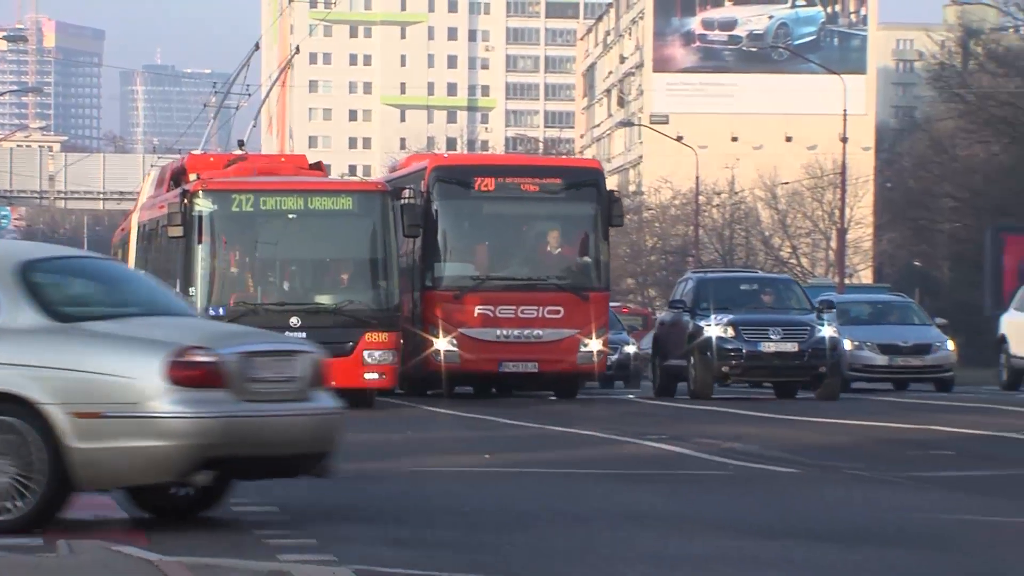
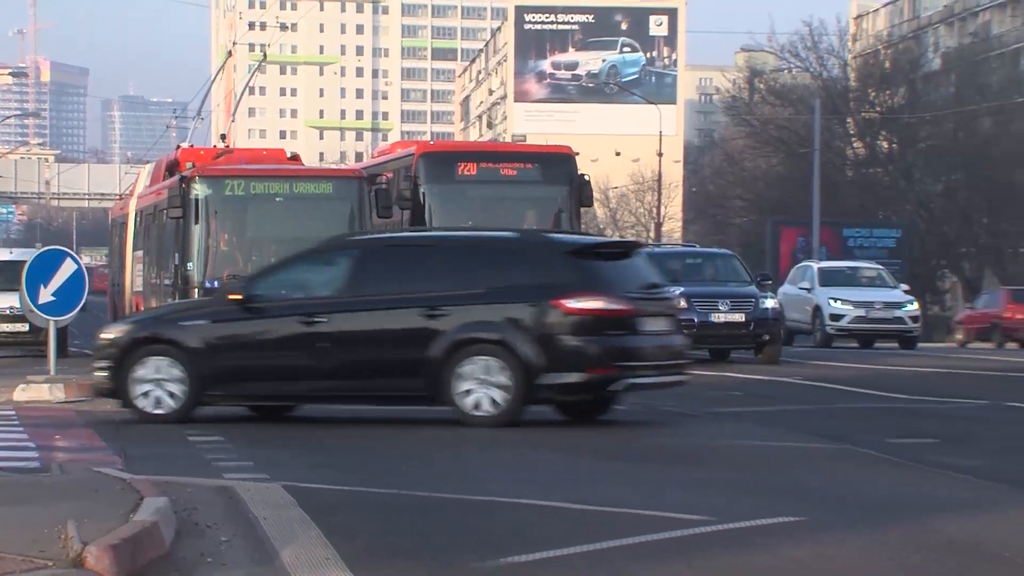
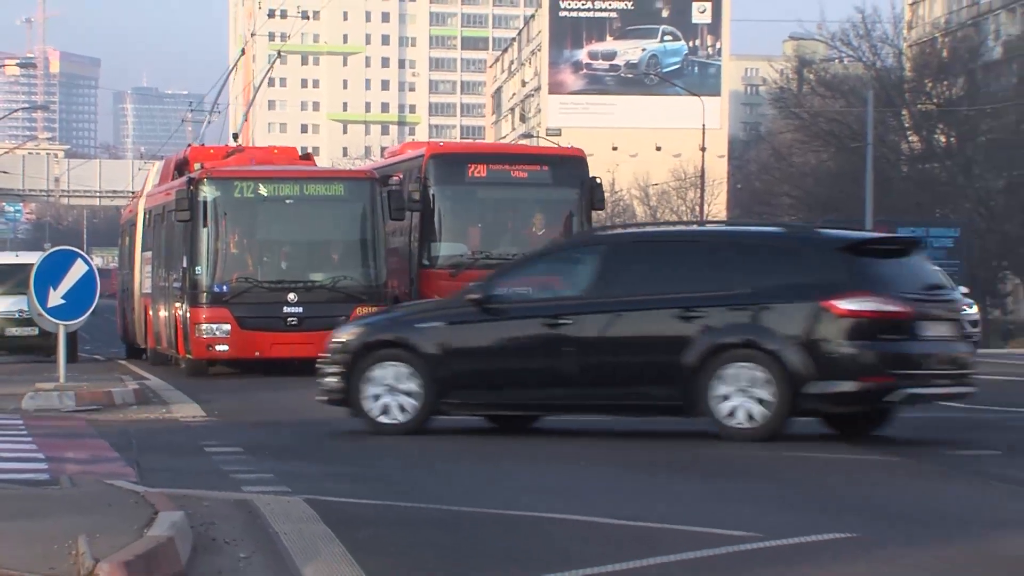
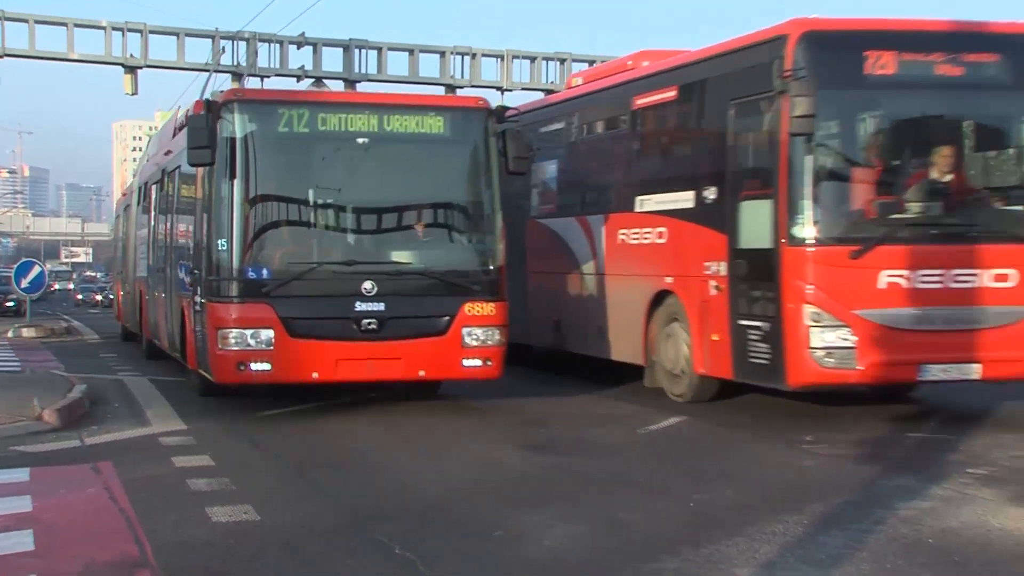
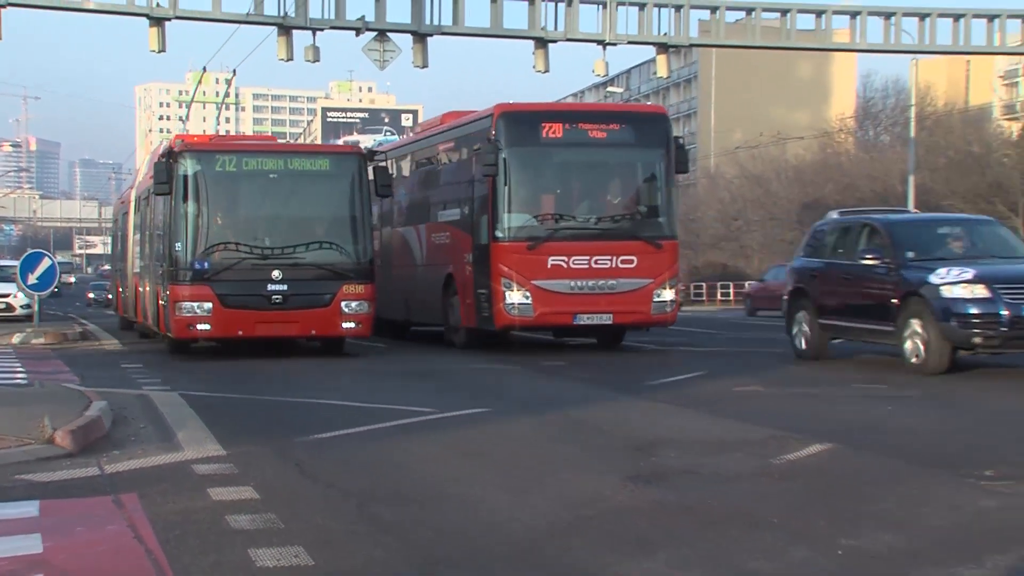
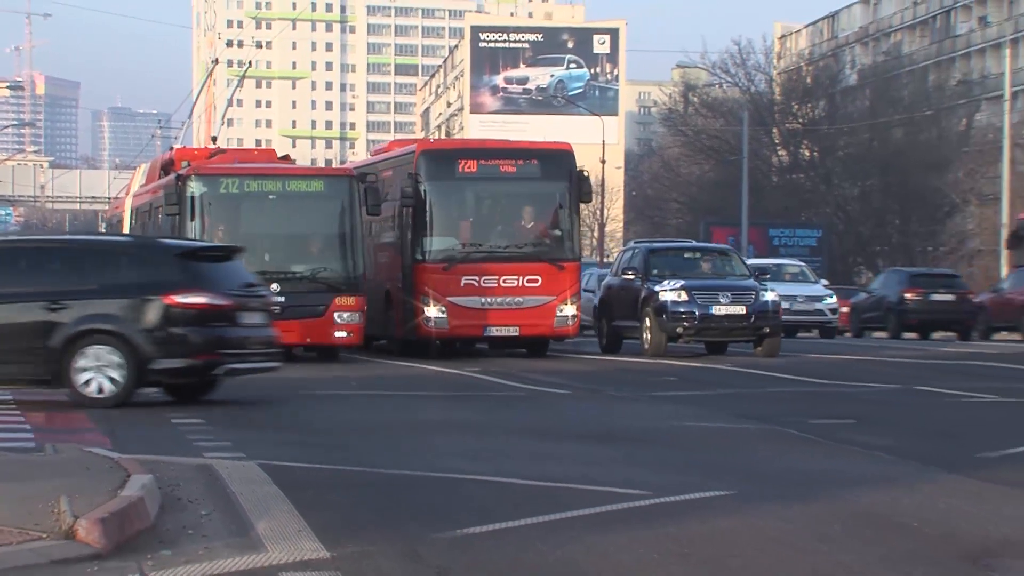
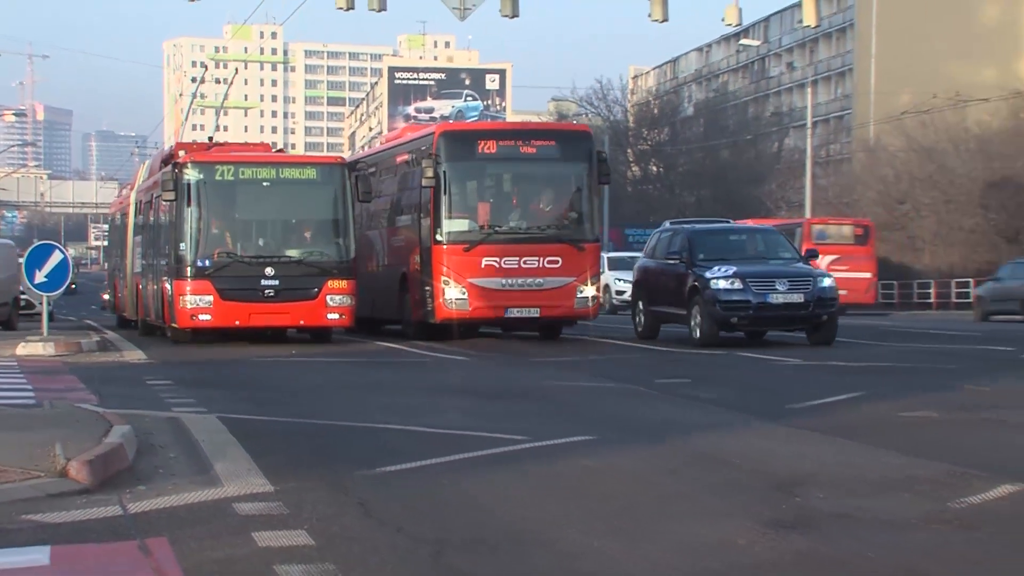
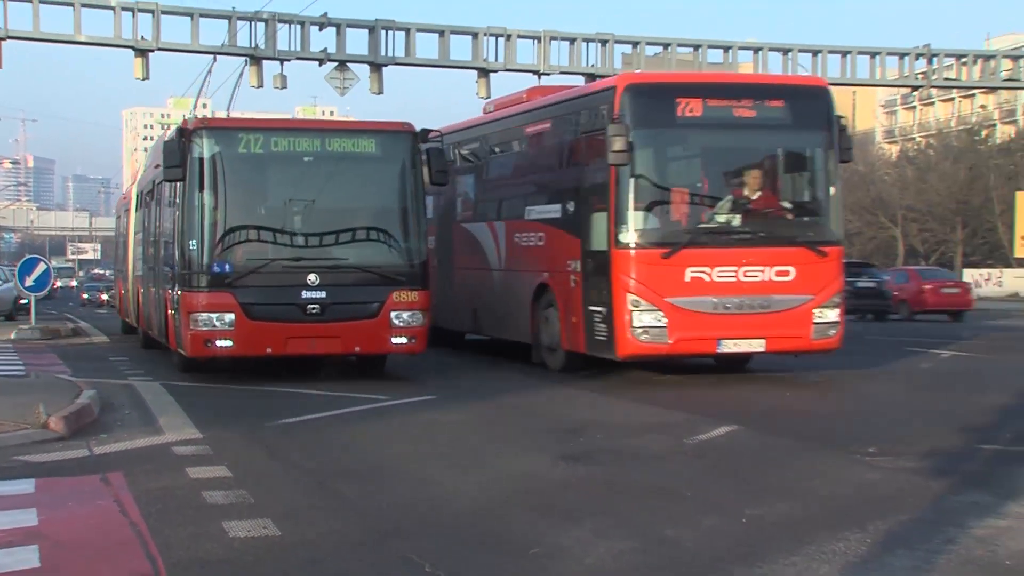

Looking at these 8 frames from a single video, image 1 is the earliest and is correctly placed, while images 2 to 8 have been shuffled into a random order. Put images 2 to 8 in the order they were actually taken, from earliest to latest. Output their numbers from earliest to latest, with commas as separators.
3, 2, 6, 7, 5, 8, 4
